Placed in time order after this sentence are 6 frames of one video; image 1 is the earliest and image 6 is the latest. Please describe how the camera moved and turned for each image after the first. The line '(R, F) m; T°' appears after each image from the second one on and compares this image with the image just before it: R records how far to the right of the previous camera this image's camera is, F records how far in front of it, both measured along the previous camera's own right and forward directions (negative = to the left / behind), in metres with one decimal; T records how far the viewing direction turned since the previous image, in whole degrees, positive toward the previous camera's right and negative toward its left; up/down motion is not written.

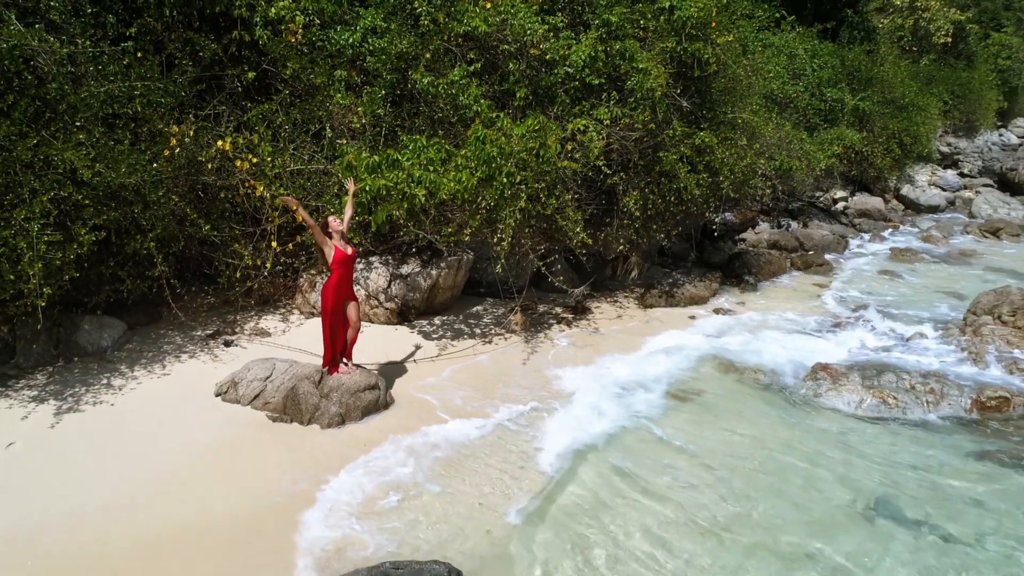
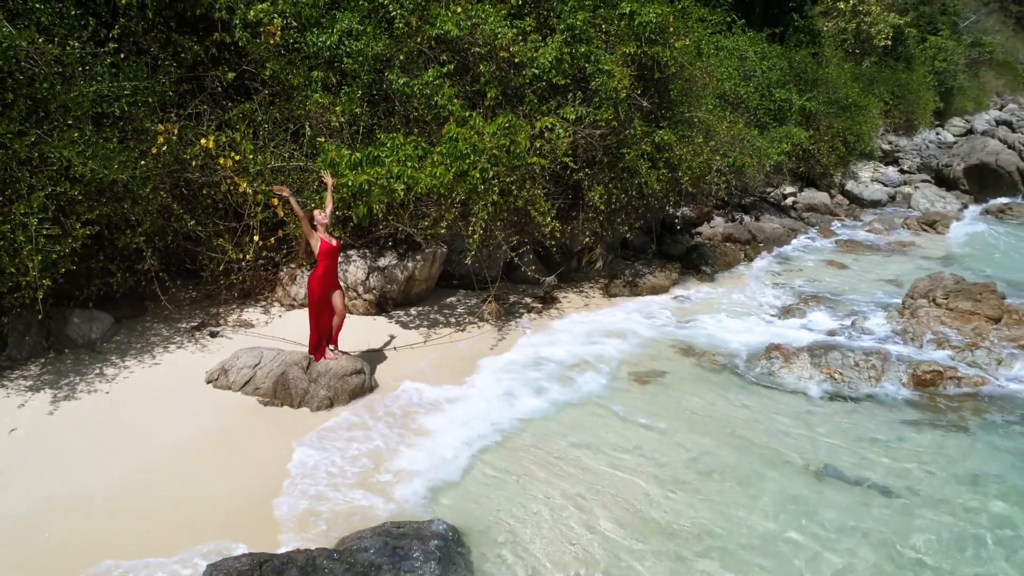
(-0.2, -0.5) m; +3°
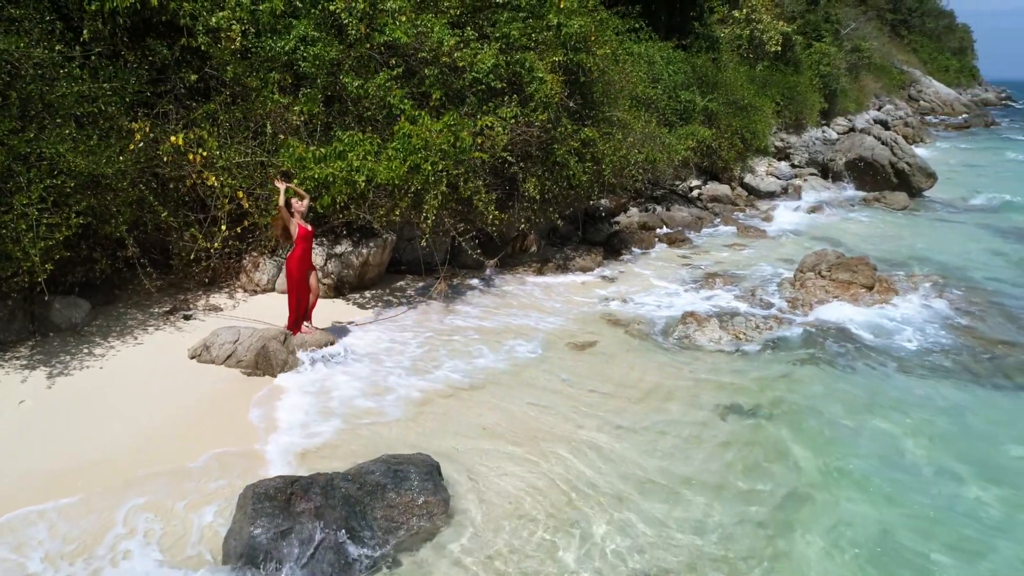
(-0.5, -1.1) m; +7°
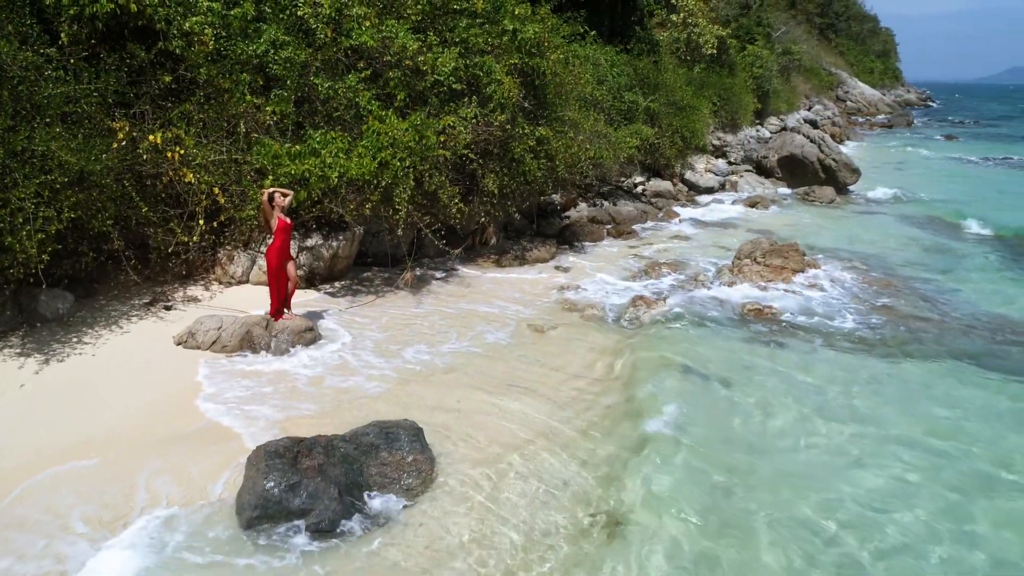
(-0.3, -0.8) m; +4°
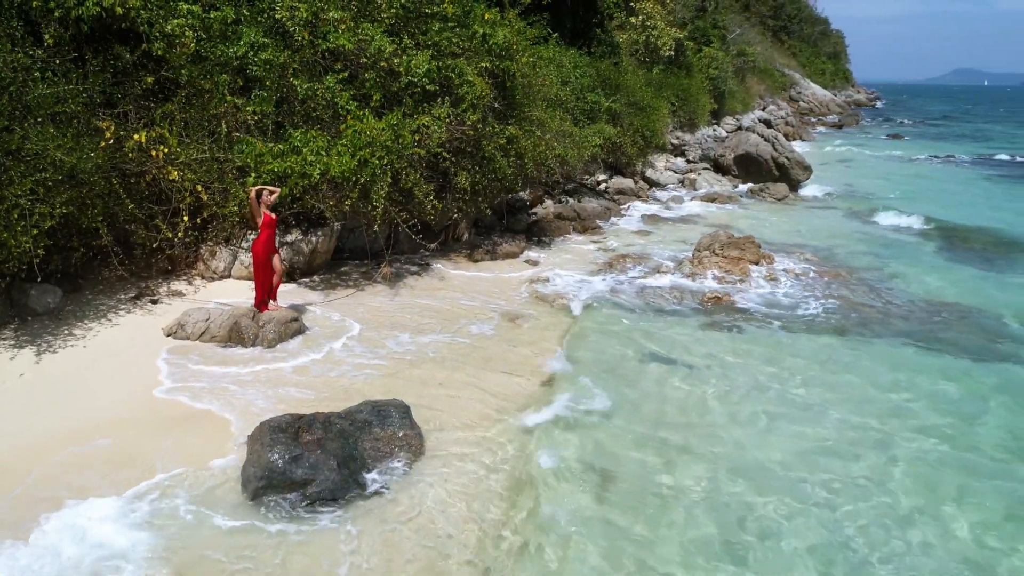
(-0.2, -0.5) m; +3°
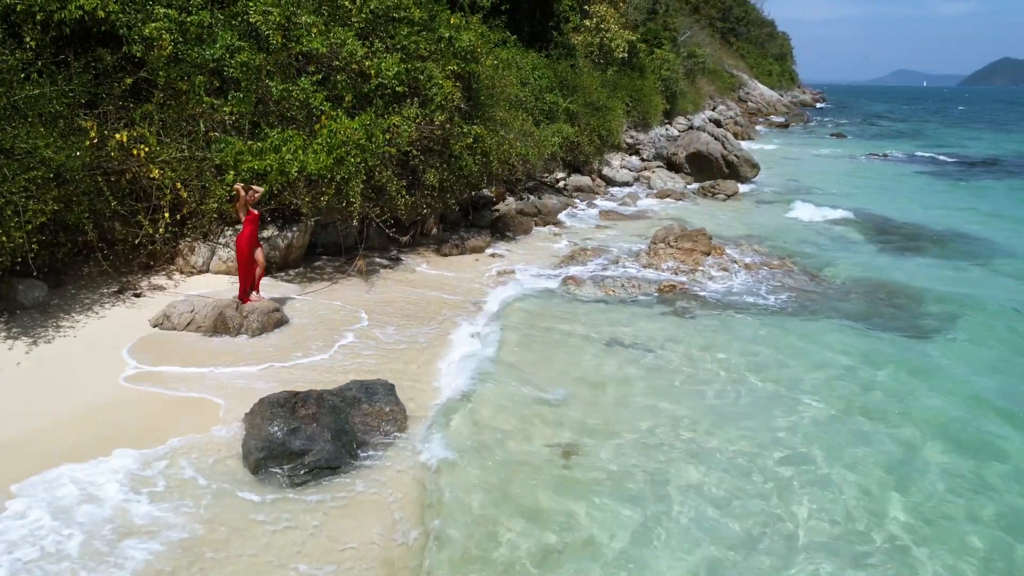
(-0.2, -0.7) m; +3°
